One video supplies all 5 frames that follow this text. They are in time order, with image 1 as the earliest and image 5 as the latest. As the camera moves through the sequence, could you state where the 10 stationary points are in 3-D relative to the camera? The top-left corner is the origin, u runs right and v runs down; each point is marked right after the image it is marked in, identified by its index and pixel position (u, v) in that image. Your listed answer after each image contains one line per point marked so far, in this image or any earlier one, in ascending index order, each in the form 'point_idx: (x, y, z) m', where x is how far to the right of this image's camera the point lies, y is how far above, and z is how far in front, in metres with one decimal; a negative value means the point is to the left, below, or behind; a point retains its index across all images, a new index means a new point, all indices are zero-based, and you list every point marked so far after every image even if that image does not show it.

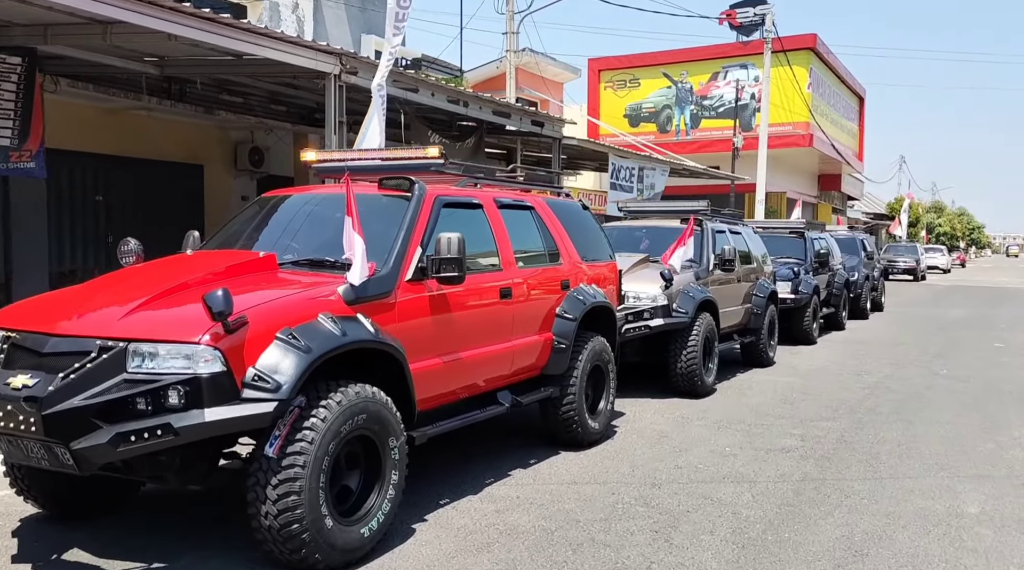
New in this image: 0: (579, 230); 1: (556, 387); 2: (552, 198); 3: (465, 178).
0: (+0.6, +0.4, +6.7) m
1: (+0.3, -0.8, +6.0) m
2: (+0.3, +0.7, +6.4) m
3: (-0.3, +0.7, +5.5) m
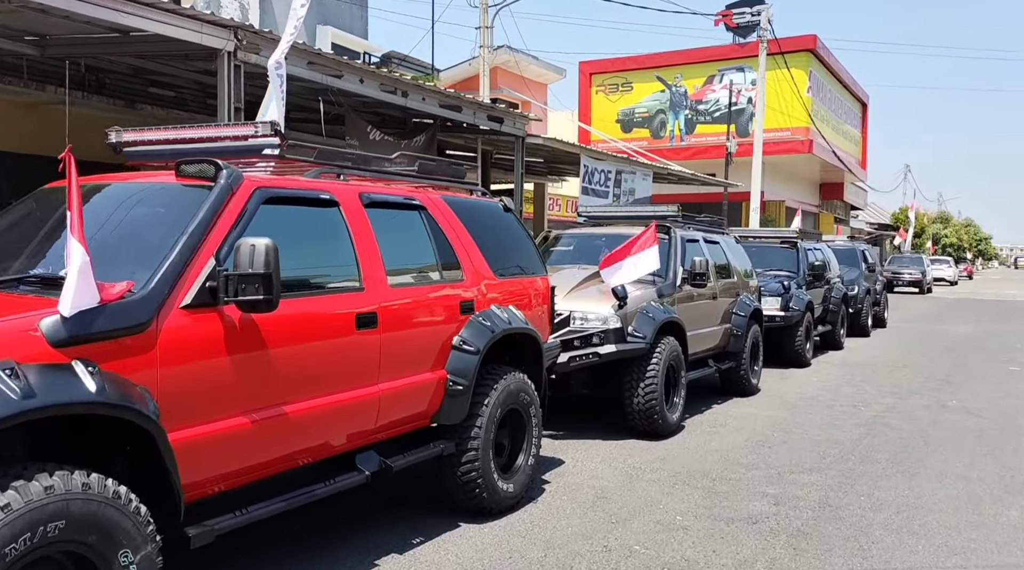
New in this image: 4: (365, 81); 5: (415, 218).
0: (-0.1, +0.3, +5.3) m
1: (-0.3, -0.9, +4.6) m
2: (-0.4, +0.6, +5.1) m
3: (-1.0, +0.6, +4.2) m
4: (-1.6, +2.2, +8.9) m
5: (-0.6, +0.4, +4.6) m
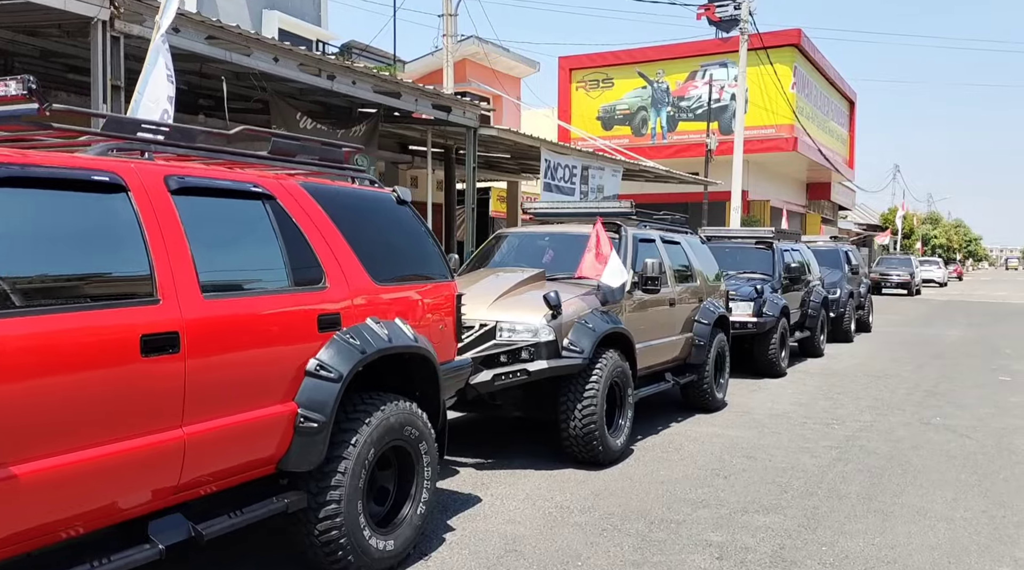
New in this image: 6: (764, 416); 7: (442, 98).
0: (-0.7, +0.3, +4.4) m
1: (-0.9, -0.9, +3.6) m
2: (-1.0, +0.5, +4.1) m
3: (-1.6, +0.6, +3.2) m
4: (-2.3, +2.2, +8.0) m
5: (-1.1, +0.3, +3.7) m
6: (+2.7, -1.4, +8.7) m
7: (-0.9, +2.3, +10.2) m
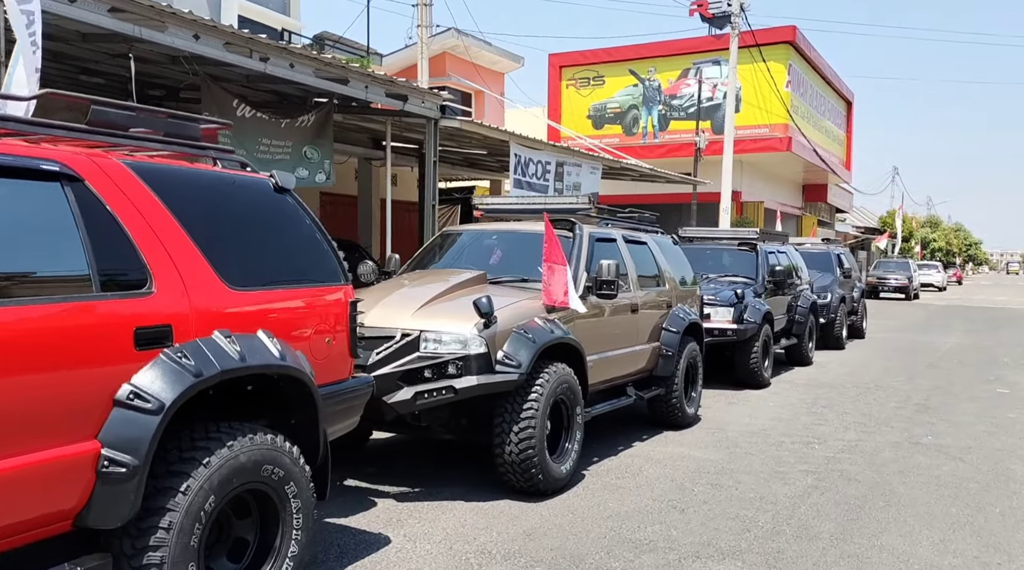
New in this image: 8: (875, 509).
0: (-1.2, +0.2, +3.6) m
1: (-1.4, -0.9, +2.9) m
2: (-1.4, +0.5, +3.4) m
3: (-2.0, +0.5, +2.4) m
4: (-2.7, +2.2, +7.2) m
5: (-1.6, +0.3, +2.9) m
6: (+2.2, -1.4, +7.9) m
7: (-1.3, +2.3, +9.4) m
8: (+2.5, -1.5, +5.5) m
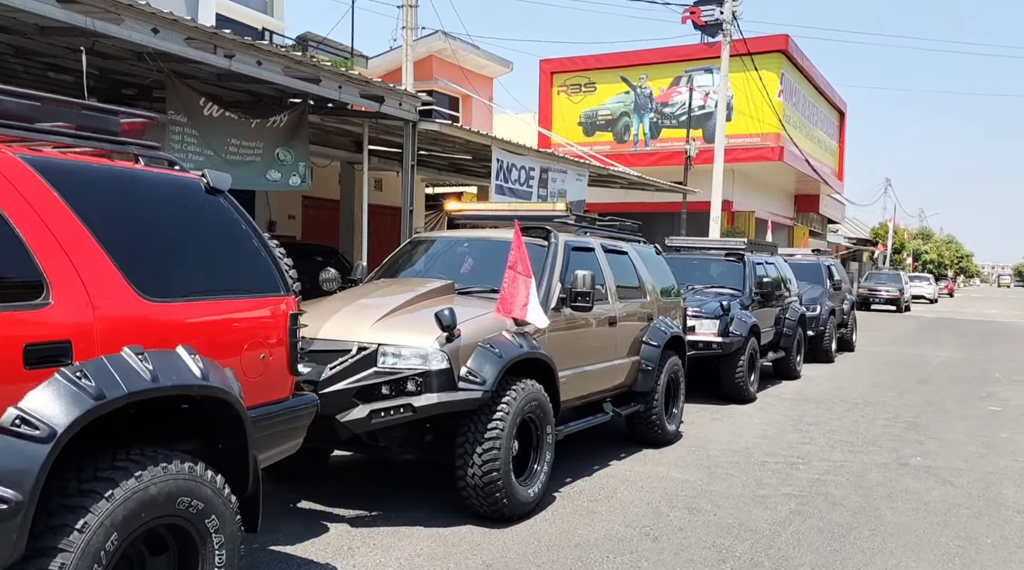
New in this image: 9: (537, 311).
0: (-1.4, +0.2, +3.3) m
1: (-1.6, -1.0, +2.5) m
2: (-1.6, +0.5, +3.0) m
3: (-2.2, +0.5, +2.1) m
4: (-2.9, +2.1, +6.9) m
5: (-1.8, +0.3, +2.6) m
6: (+2.0, -1.6, +7.6) m
7: (-1.6, +2.2, +9.1) m
8: (+2.2, -1.6, +5.2) m
9: (+0.1, -0.2, +5.5) m
